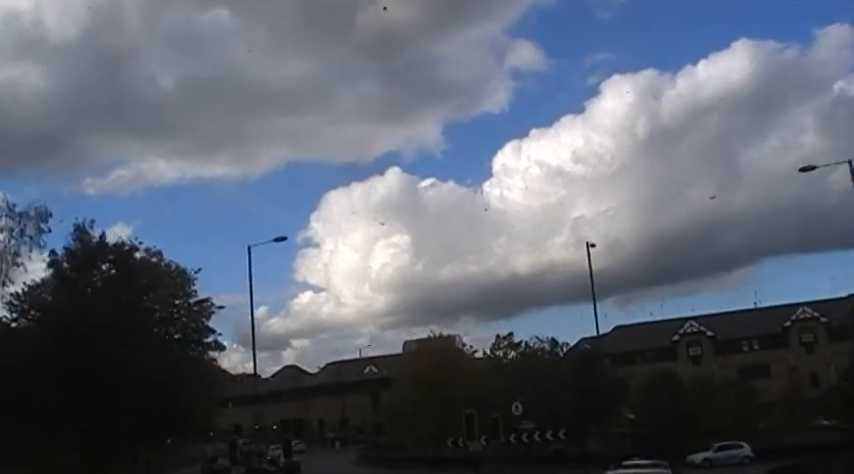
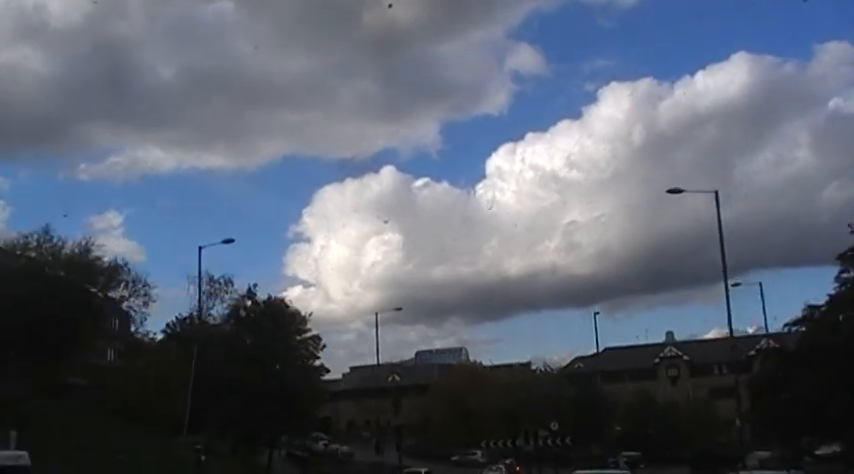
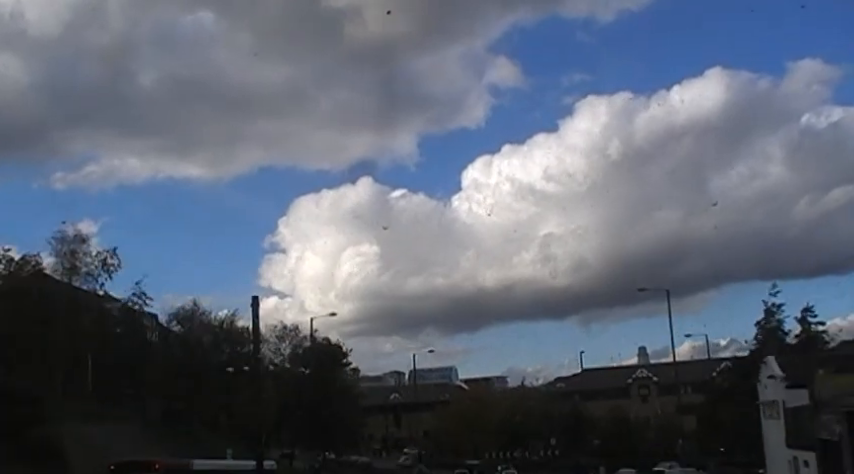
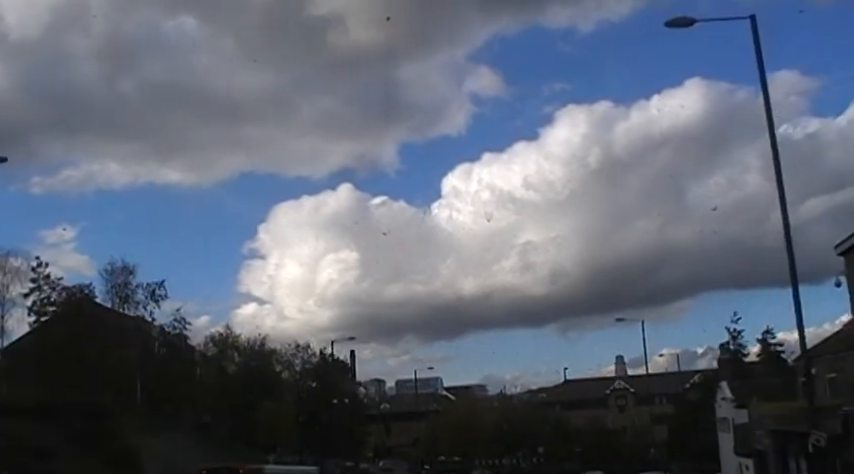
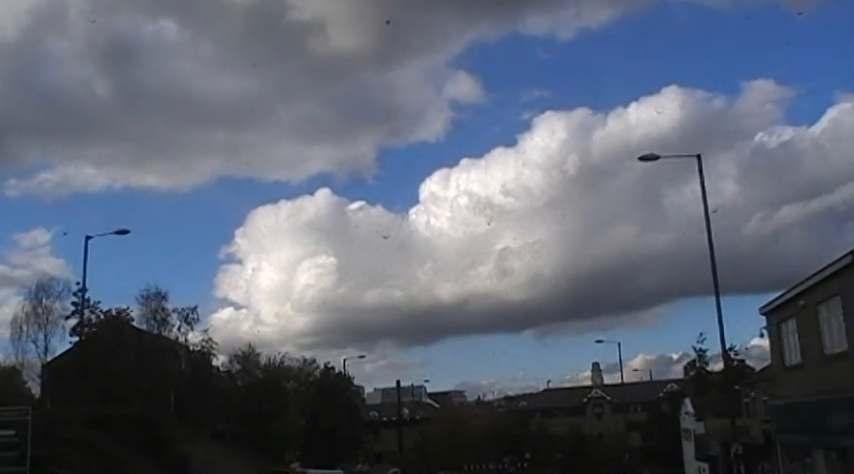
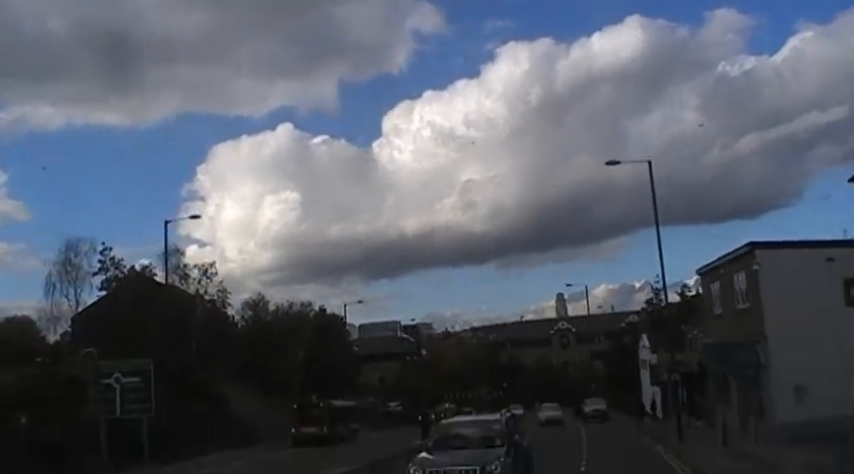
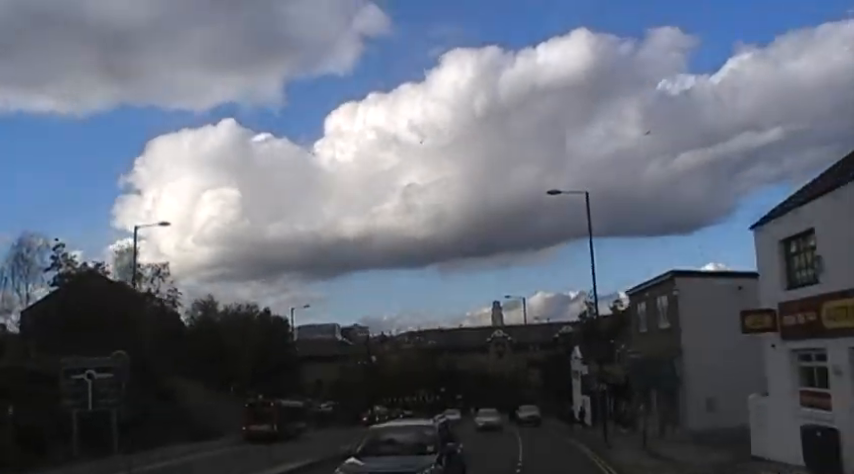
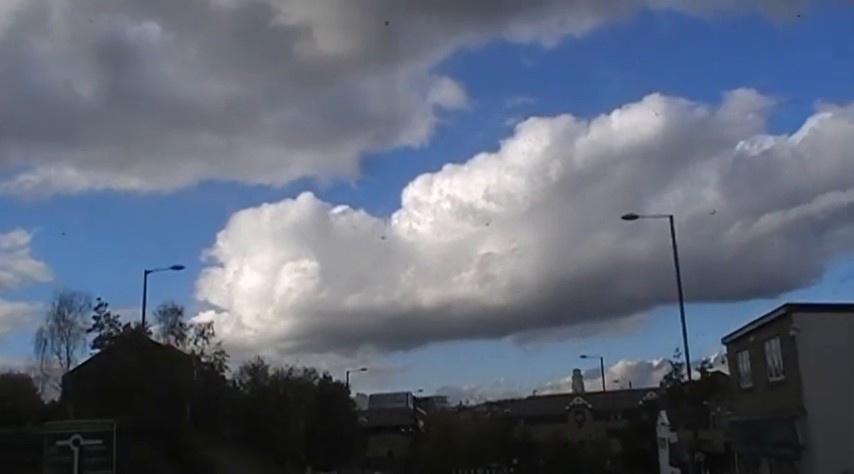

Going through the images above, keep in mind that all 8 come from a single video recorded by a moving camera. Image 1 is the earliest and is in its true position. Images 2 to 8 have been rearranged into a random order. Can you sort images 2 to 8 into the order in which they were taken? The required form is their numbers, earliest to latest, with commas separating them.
2, 3, 4, 5, 8, 6, 7
